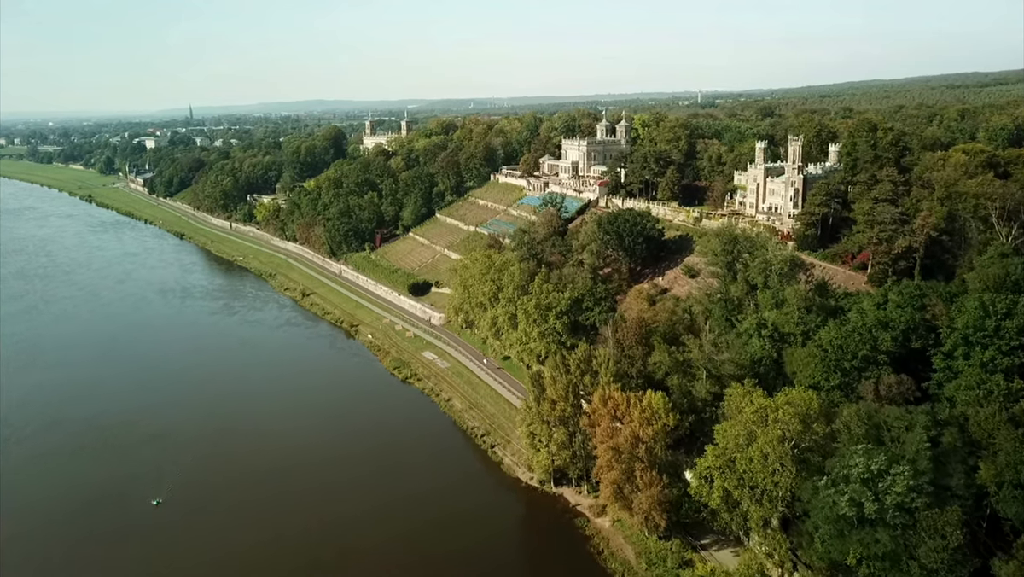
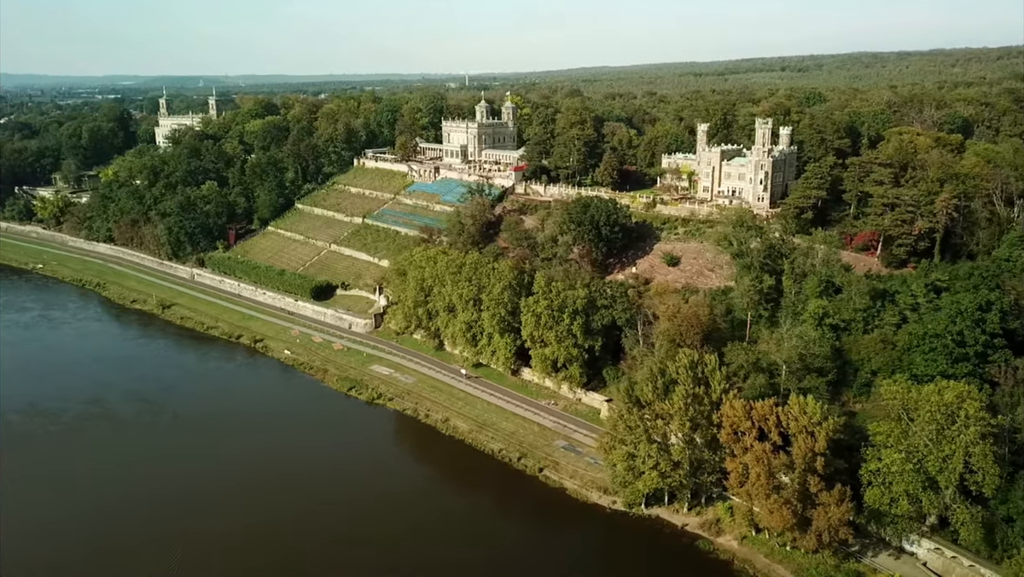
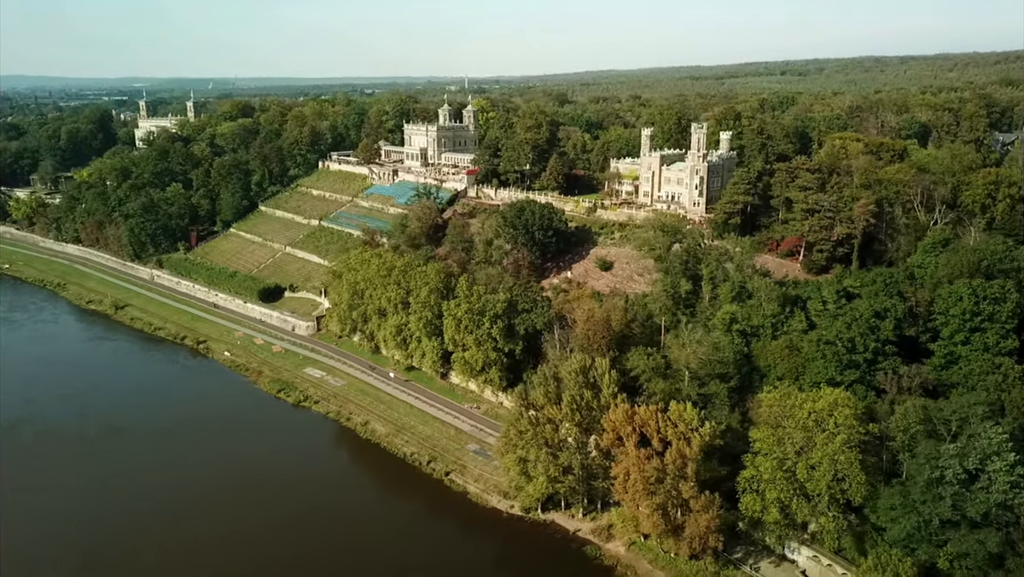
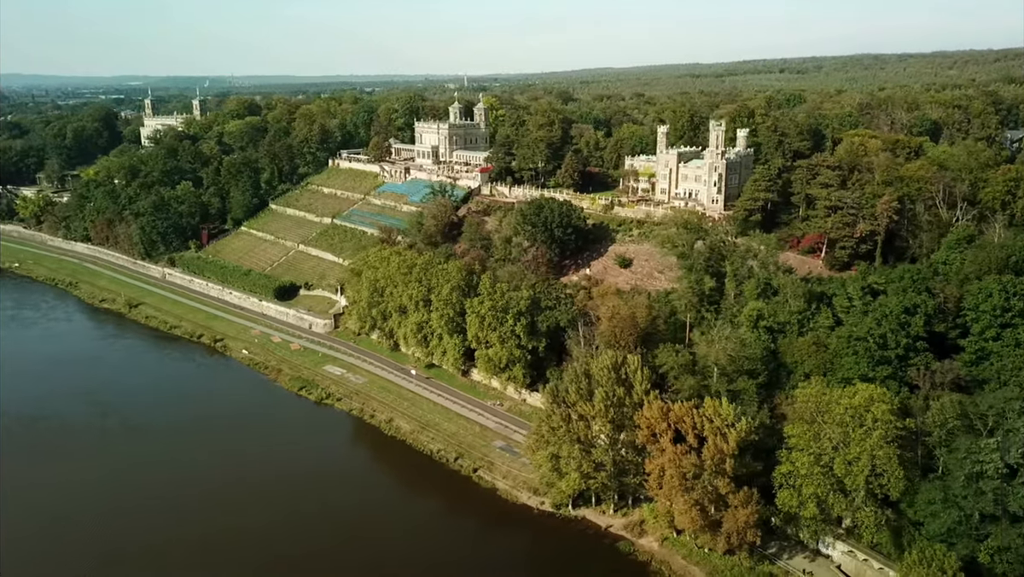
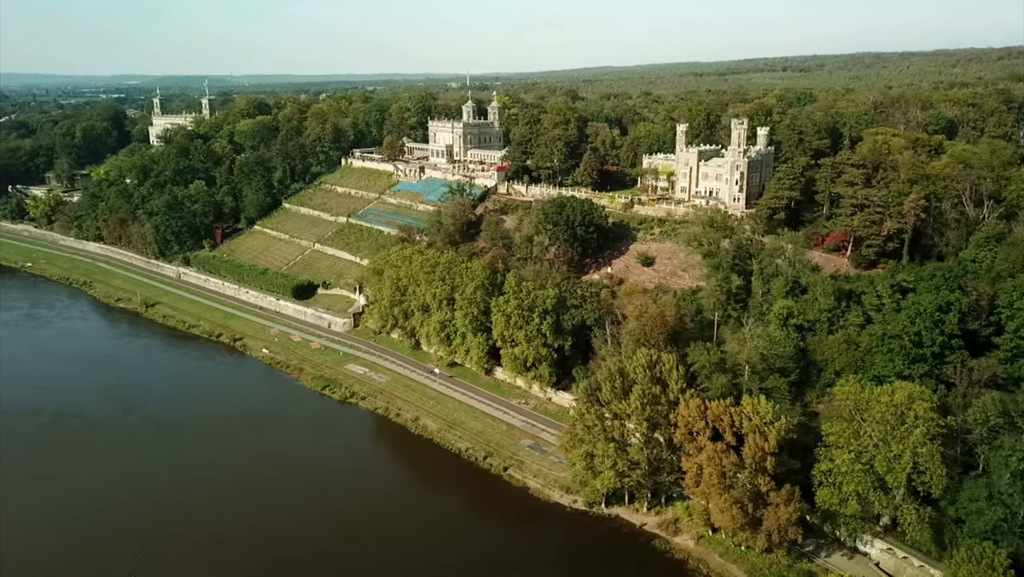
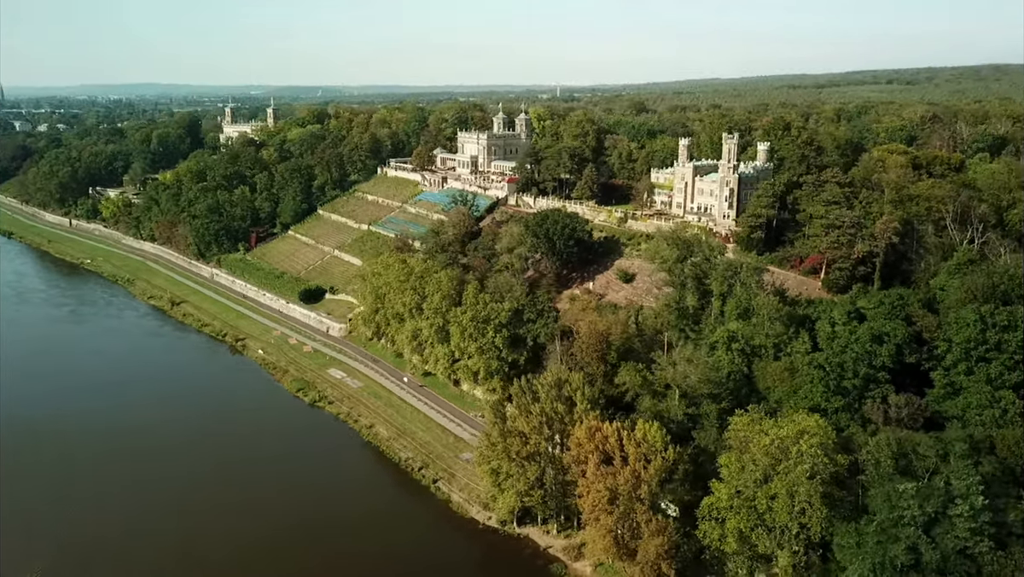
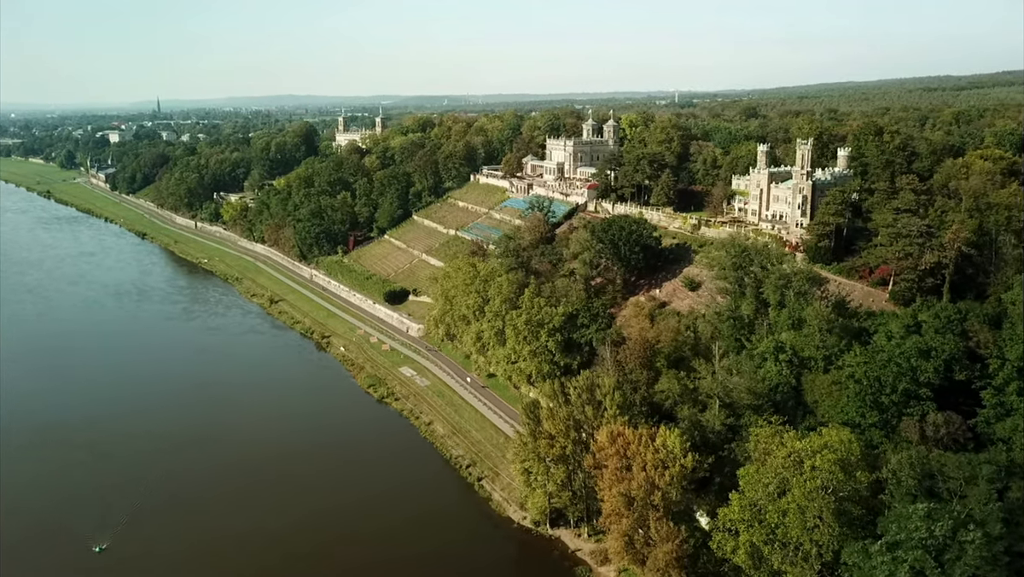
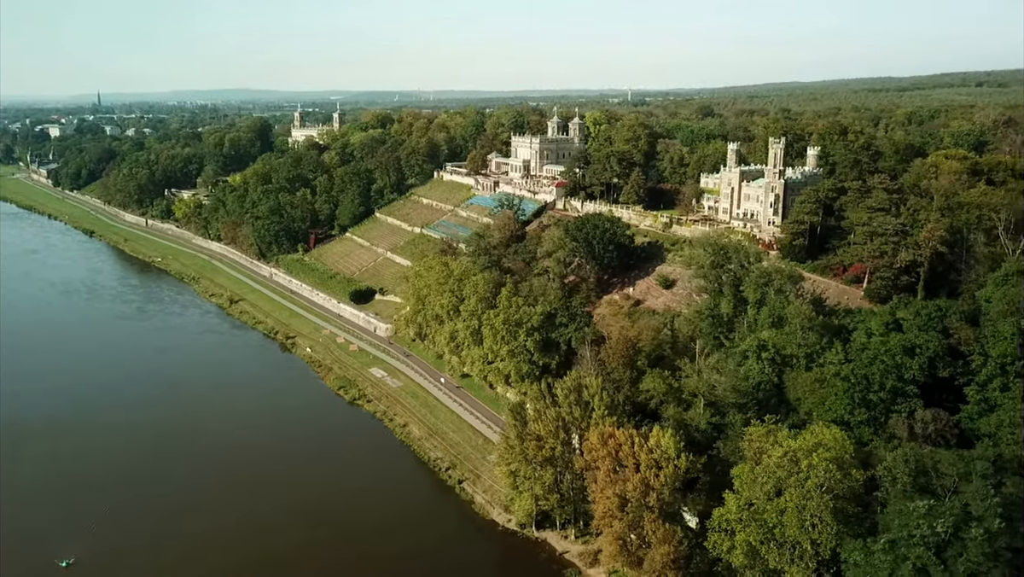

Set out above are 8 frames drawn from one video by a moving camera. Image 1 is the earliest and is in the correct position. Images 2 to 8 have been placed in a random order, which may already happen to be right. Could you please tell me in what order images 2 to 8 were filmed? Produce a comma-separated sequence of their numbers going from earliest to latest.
7, 8, 6, 3, 4, 5, 2
